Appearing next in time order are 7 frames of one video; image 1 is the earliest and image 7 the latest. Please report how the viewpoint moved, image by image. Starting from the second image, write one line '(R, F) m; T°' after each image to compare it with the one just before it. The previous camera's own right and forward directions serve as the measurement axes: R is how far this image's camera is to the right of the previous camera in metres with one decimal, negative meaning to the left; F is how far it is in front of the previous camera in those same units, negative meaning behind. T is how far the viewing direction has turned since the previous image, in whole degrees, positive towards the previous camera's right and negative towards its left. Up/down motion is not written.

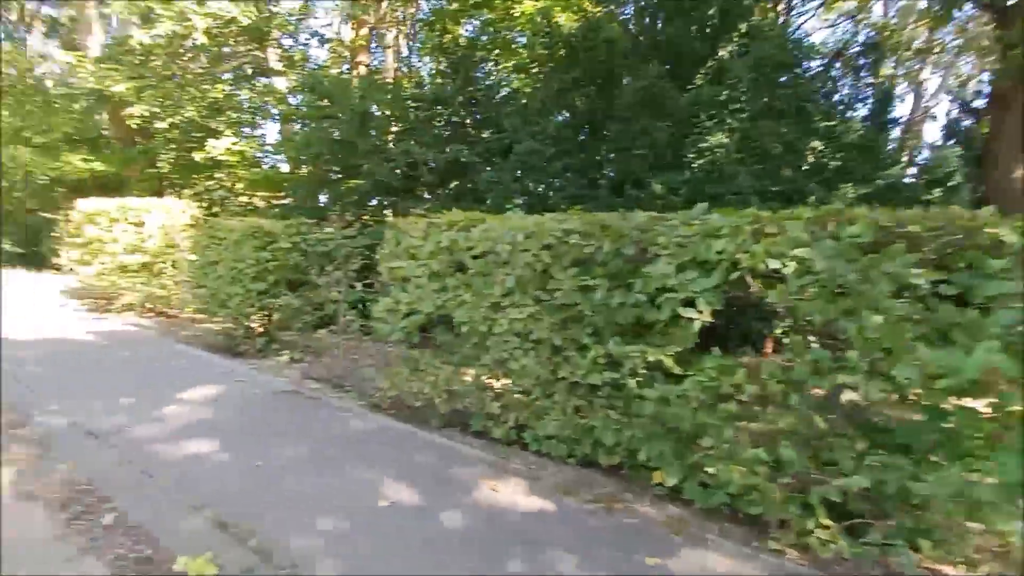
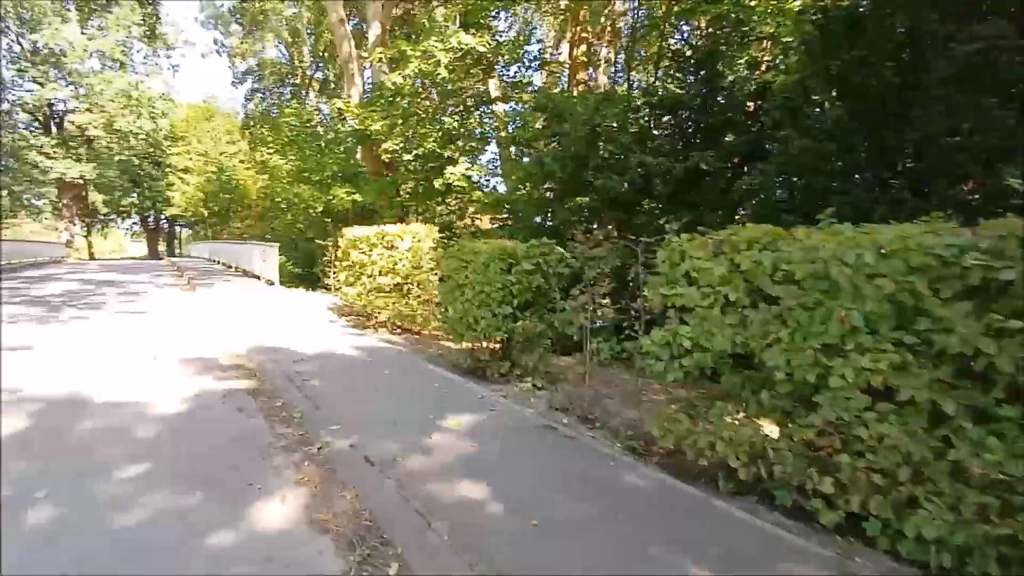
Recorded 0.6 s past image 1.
(-0.6, +0.5) m; -20°
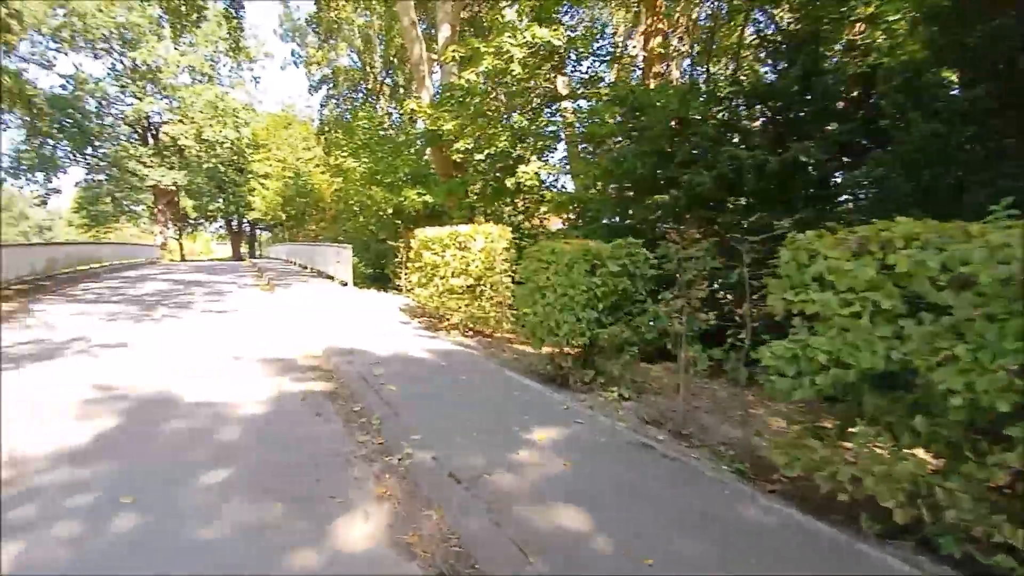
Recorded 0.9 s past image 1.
(-0.2, +0.3) m; -6°
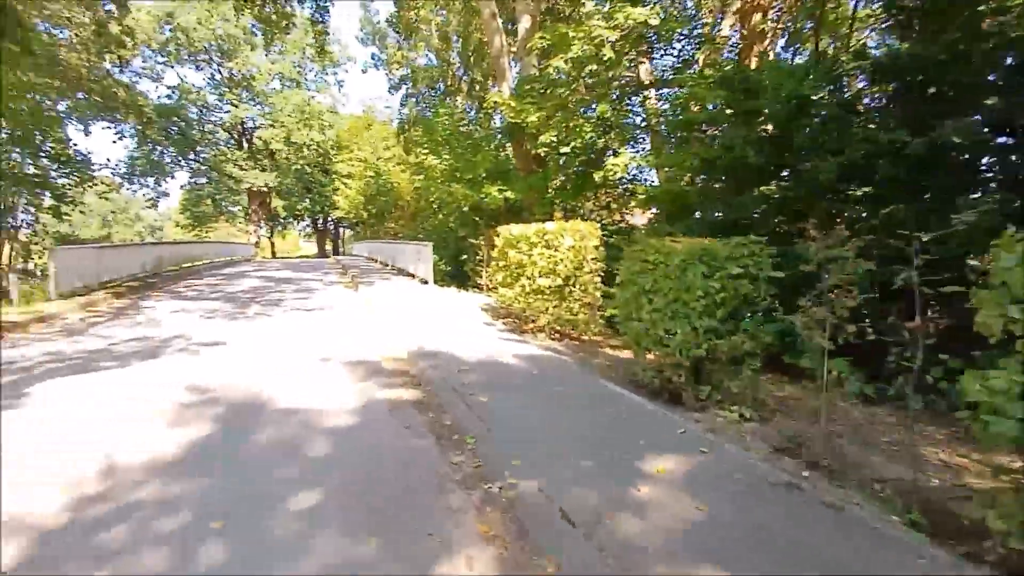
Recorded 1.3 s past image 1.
(-0.3, +0.5) m; -7°
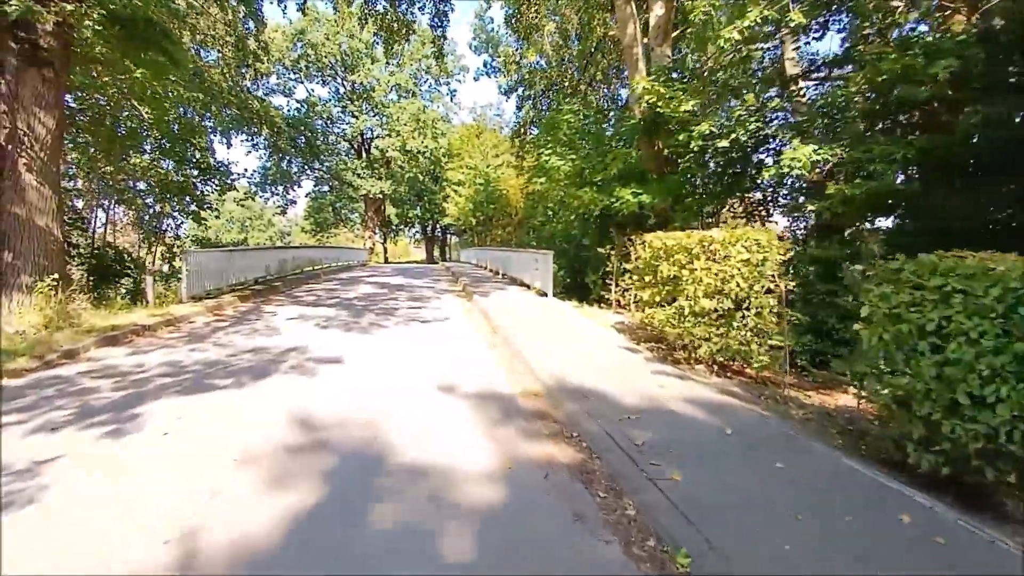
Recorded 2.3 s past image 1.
(-0.7, +1.3) m; -10°
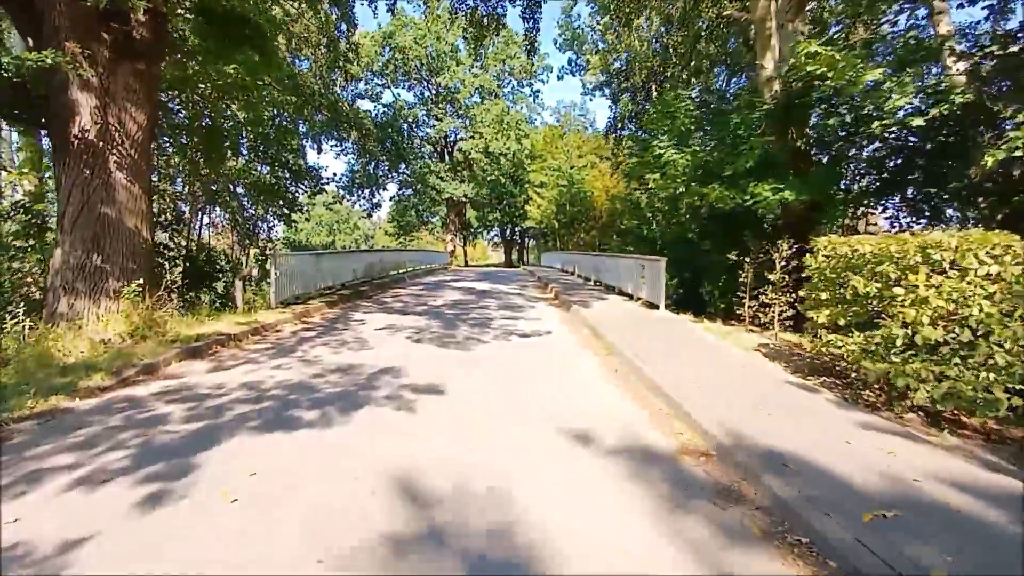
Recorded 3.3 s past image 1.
(-0.7, +1.4) m; -8°
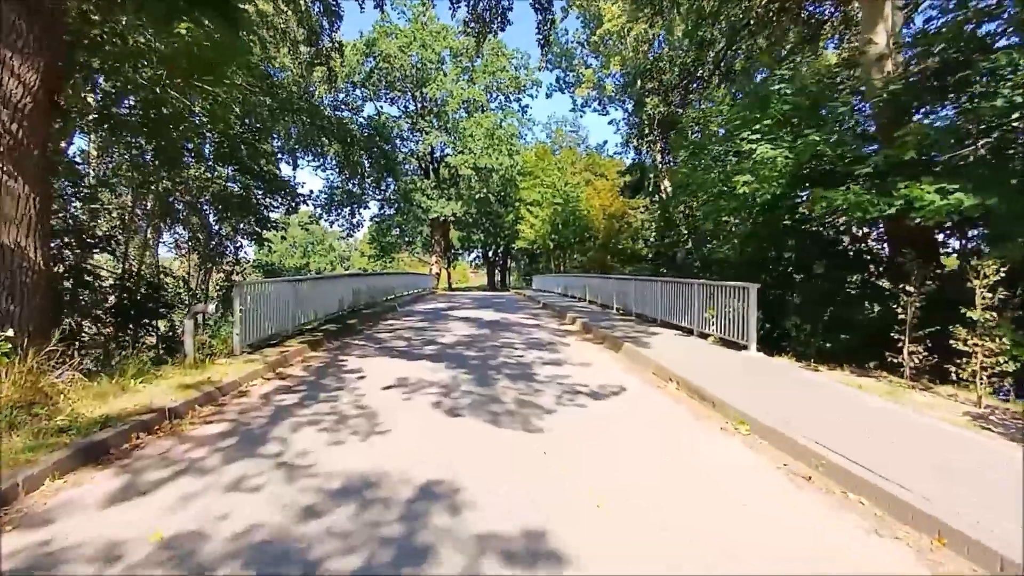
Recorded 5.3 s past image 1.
(-1.2, +3.0) m; +2°
